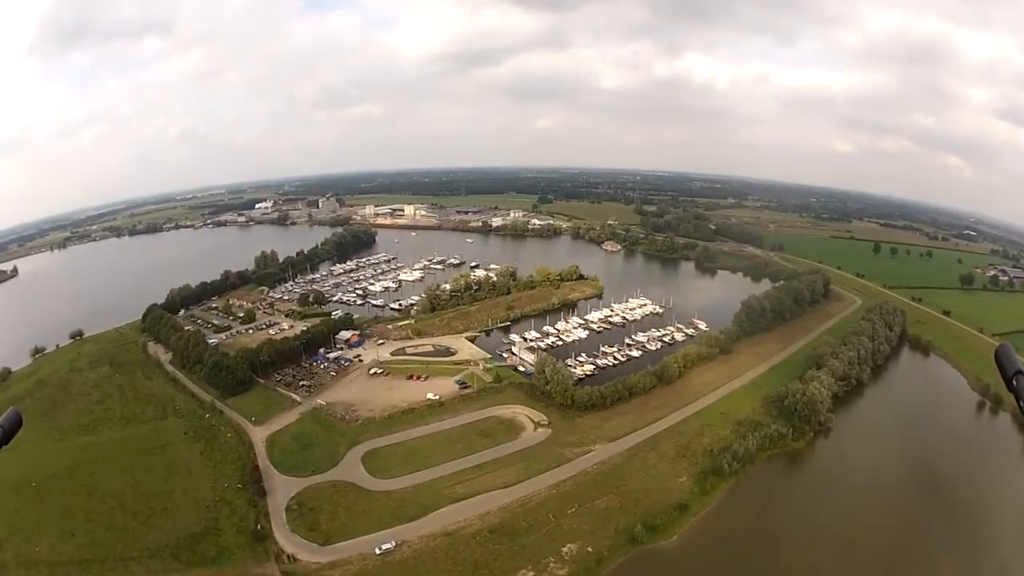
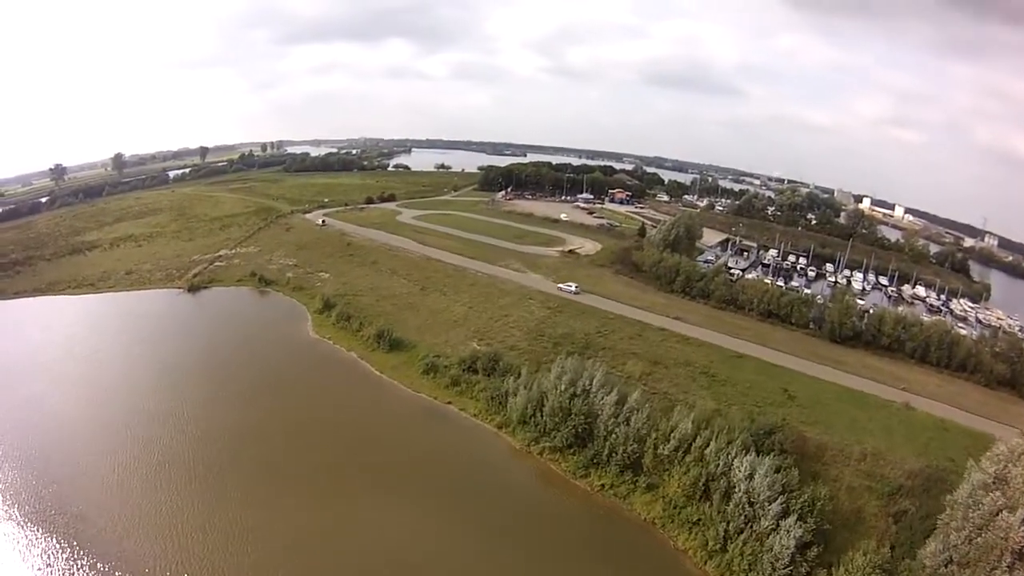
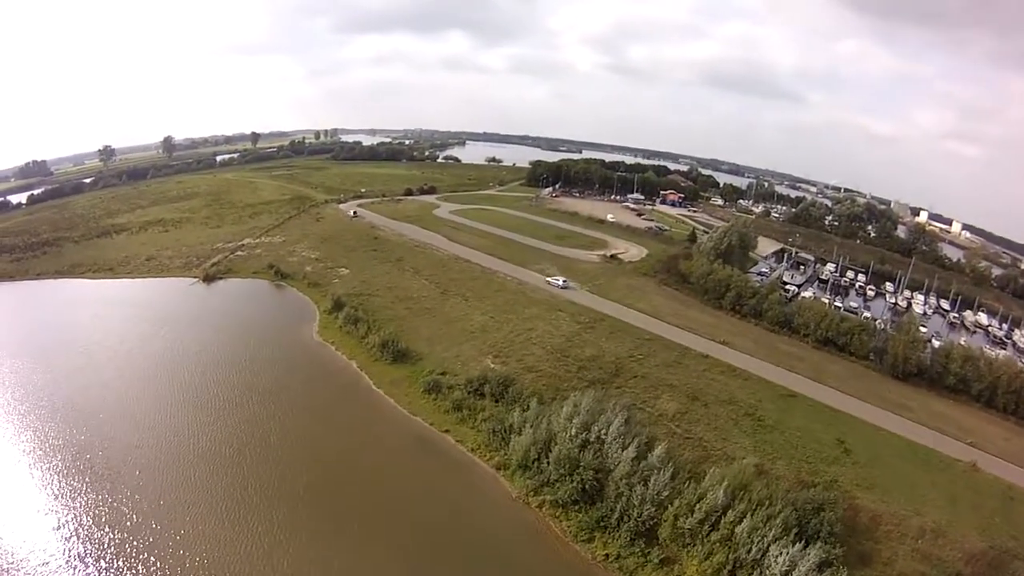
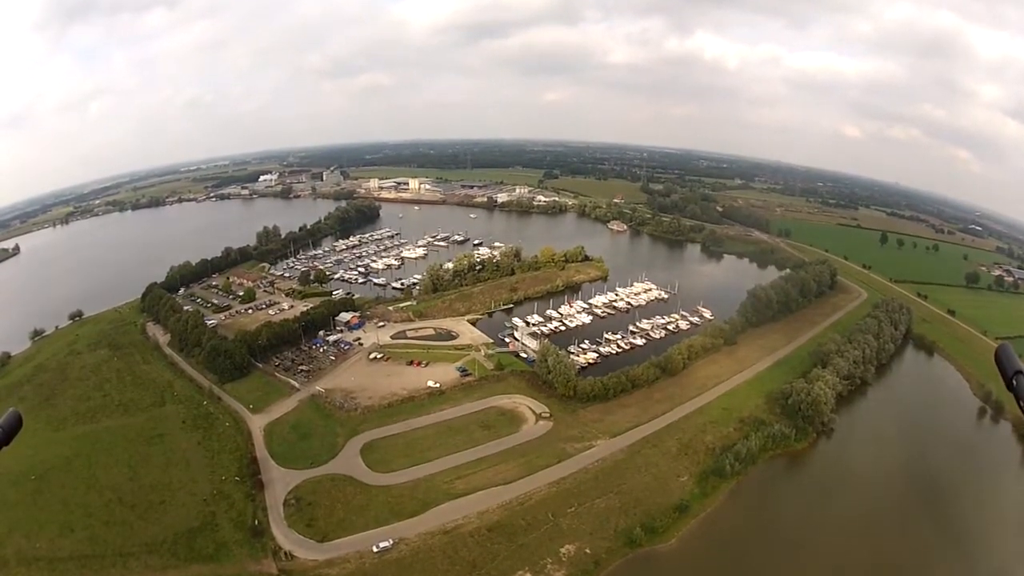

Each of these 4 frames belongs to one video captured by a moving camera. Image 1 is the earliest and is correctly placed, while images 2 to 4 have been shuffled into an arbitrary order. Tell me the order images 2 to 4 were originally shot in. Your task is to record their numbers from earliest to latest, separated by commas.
4, 2, 3
